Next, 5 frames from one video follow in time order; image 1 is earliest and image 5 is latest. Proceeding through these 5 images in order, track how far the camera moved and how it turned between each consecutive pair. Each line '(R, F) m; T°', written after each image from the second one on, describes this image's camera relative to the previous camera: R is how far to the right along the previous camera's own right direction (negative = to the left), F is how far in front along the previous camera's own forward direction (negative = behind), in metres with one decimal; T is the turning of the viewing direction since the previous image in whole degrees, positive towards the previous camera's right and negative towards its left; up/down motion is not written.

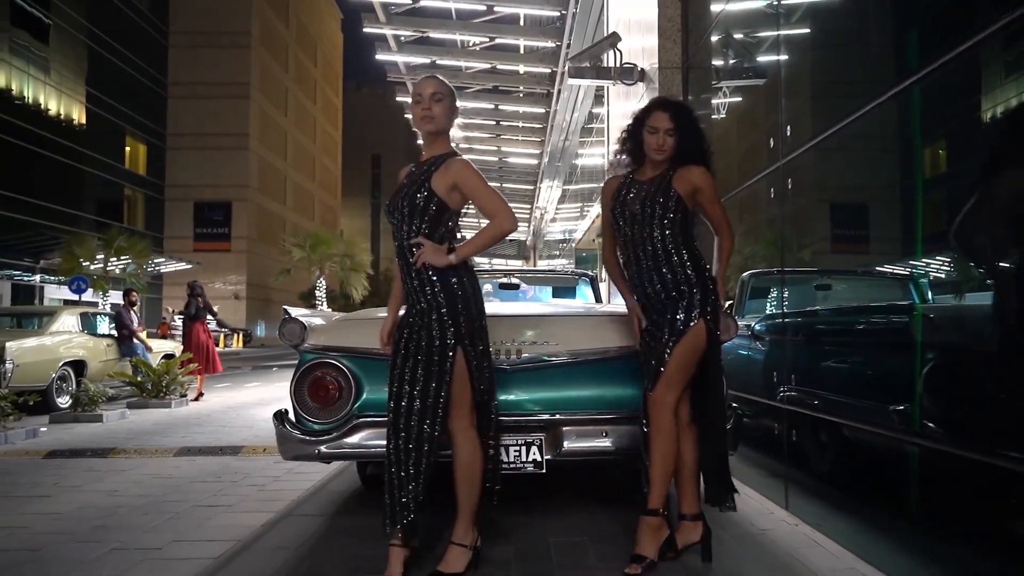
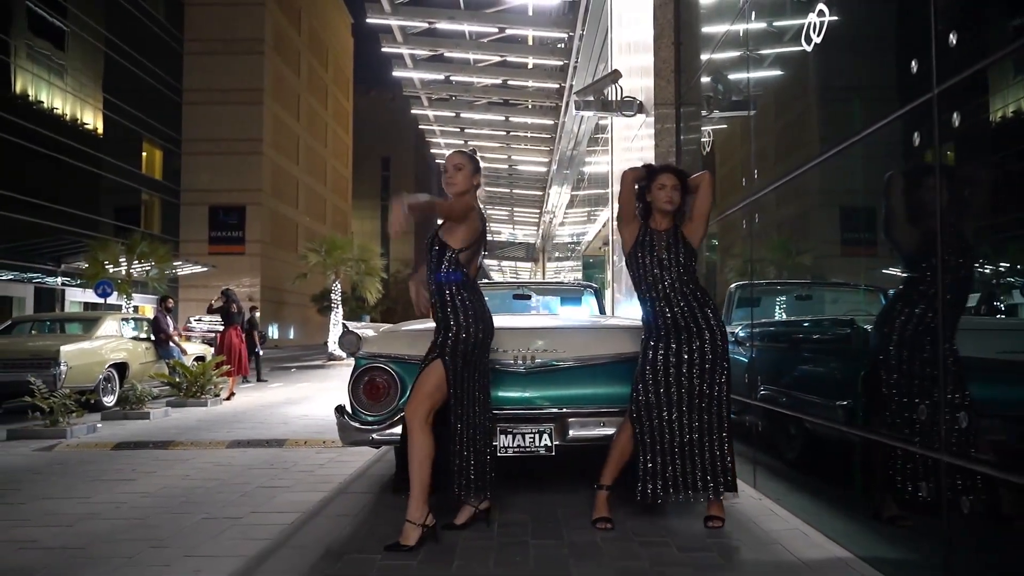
(0.0, -0.8) m; -1°
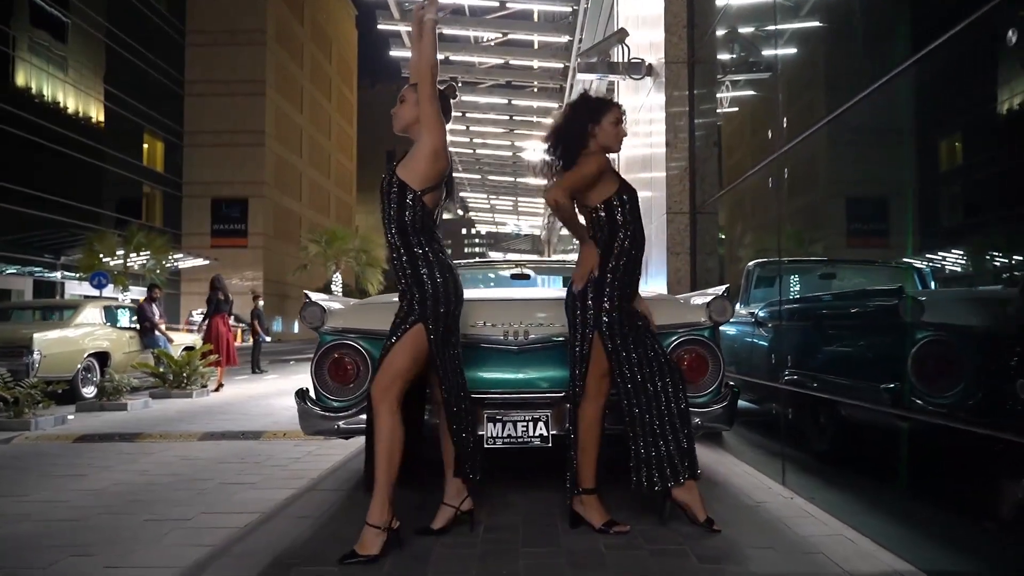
(+0.1, +0.6) m; 0°
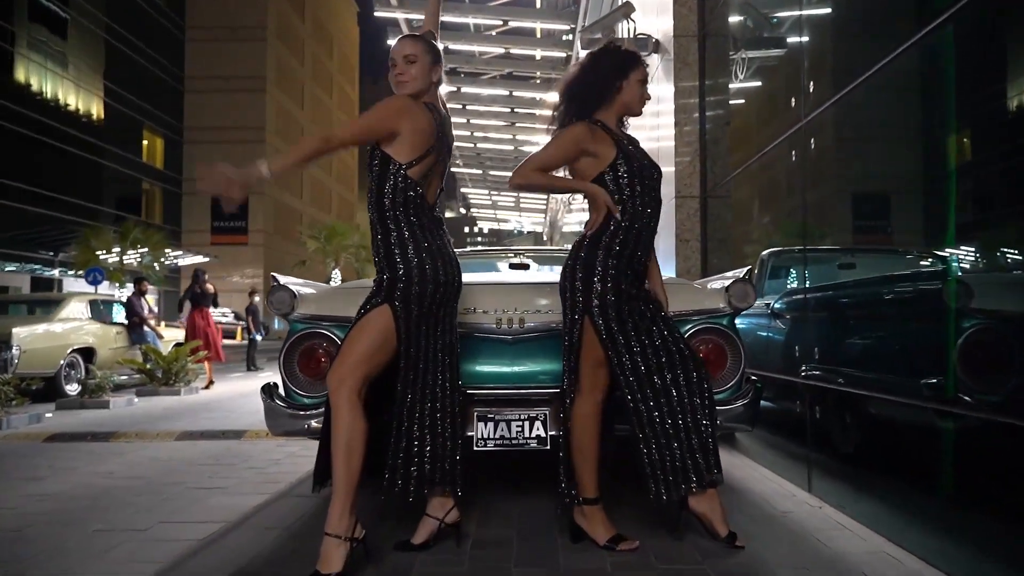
(0.0, +0.4) m; 0°
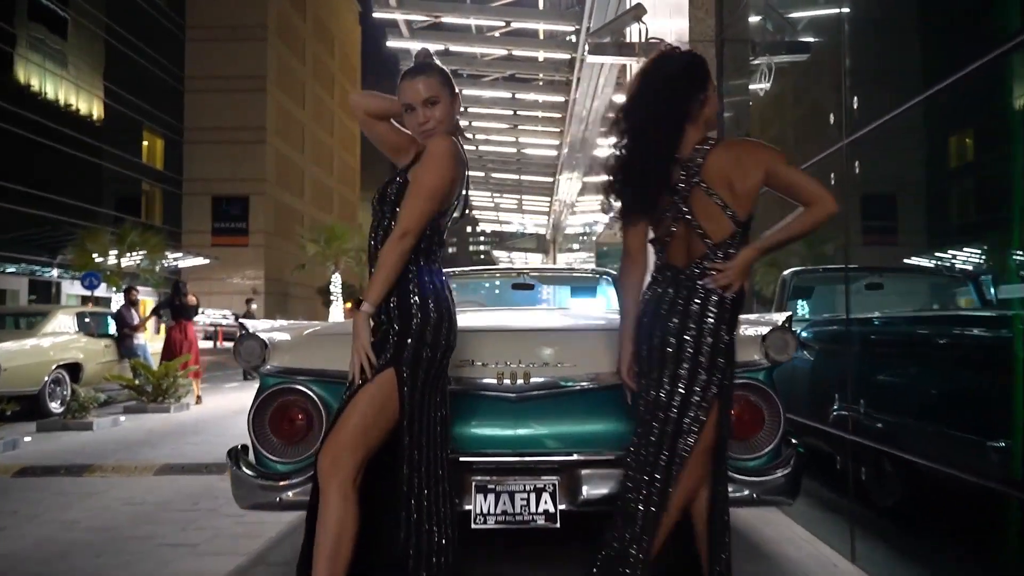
(0.0, +0.4) m; 0°
